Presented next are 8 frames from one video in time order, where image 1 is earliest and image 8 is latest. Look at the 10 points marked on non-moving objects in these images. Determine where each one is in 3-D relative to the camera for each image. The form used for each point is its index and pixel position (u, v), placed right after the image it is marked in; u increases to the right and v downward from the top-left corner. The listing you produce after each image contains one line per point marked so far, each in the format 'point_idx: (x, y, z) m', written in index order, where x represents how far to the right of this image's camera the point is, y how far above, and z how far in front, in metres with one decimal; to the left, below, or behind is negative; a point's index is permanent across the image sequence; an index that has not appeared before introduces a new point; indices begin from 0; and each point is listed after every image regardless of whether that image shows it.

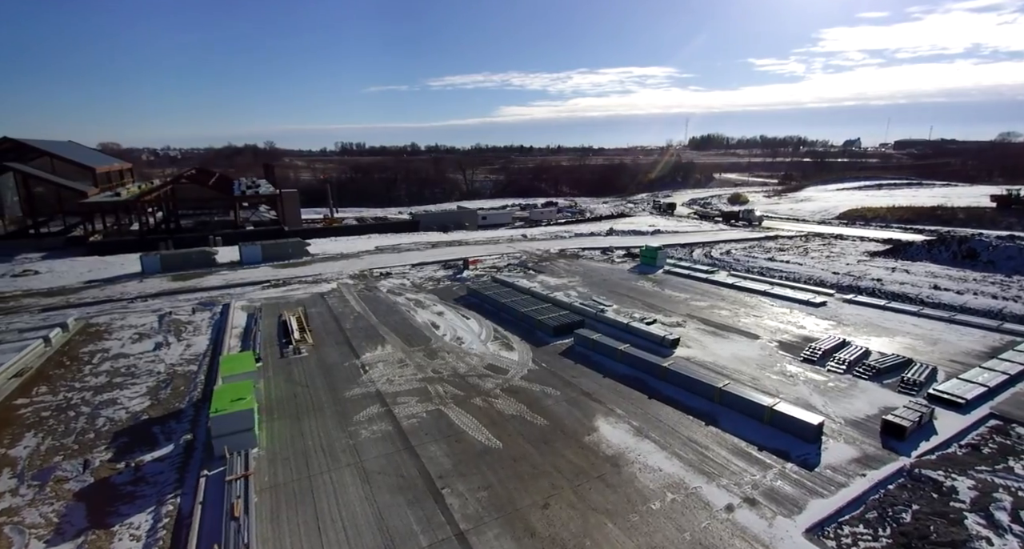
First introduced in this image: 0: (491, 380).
0: (-0.5, -2.5, +11.4) m
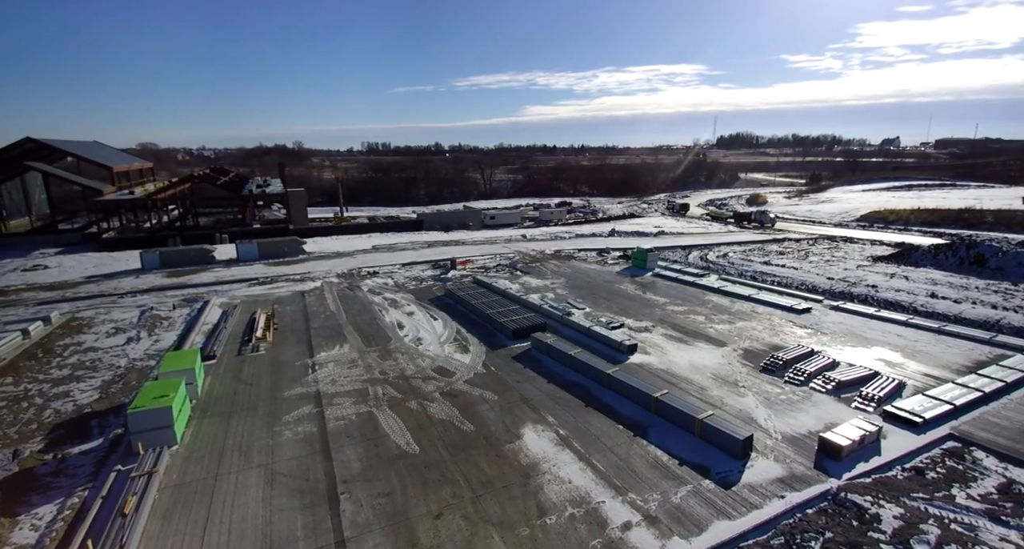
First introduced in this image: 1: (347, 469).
0: (-1.8, -2.5, +11.3) m
1: (-2.8, -3.3, +8.2) m
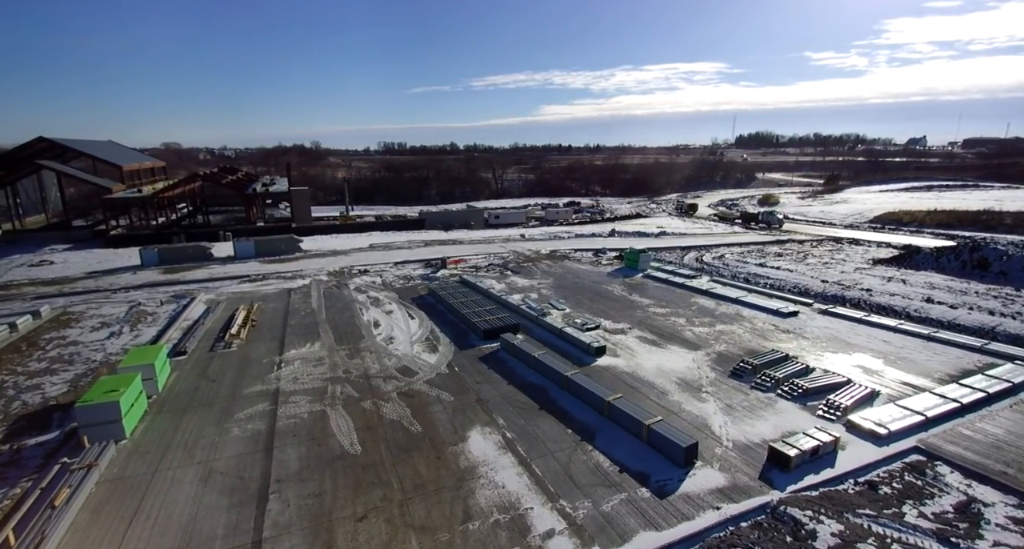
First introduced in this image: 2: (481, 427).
0: (-2.7, -2.5, +11.2) m
1: (-3.8, -3.2, +8.2) m
2: (-0.6, -2.9, +9.2) m
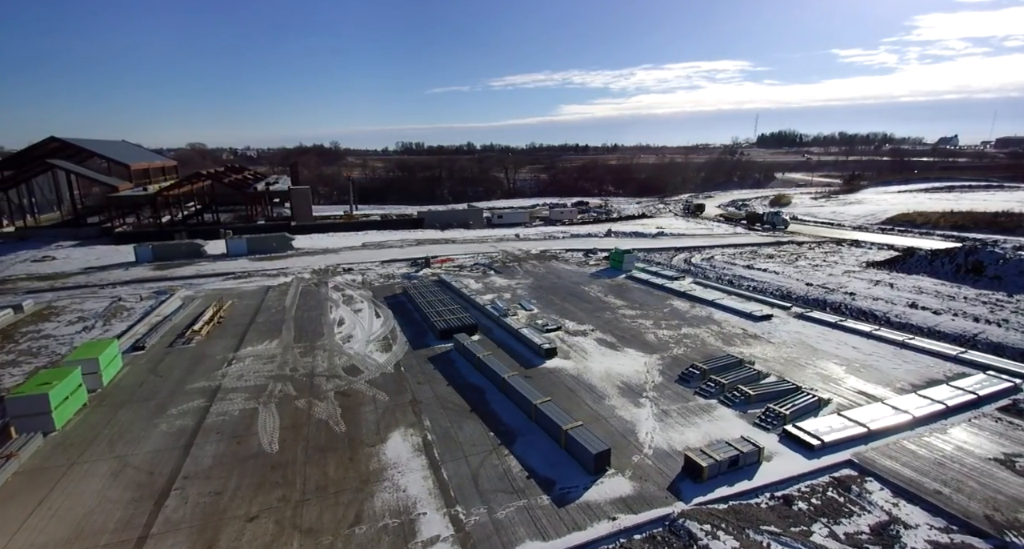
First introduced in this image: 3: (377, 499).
0: (-4.0, -2.4, +11.1) m
1: (-5.3, -3.2, +8.2) m
2: (-2.0, -2.8, +9.1) m
3: (-2.0, -3.3, +7.2) m
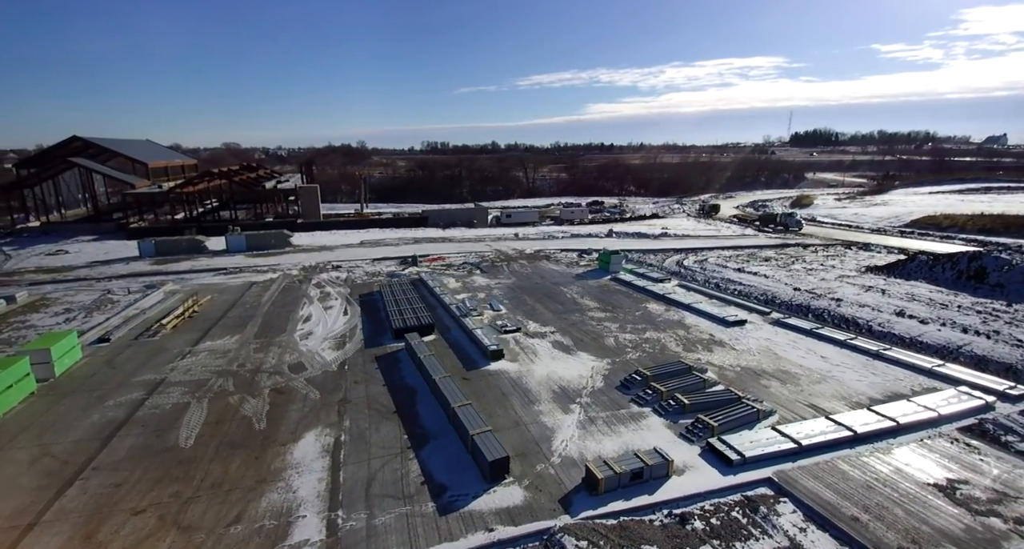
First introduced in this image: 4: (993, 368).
0: (-5.4, -2.4, +11.1) m
1: (-6.8, -3.1, +8.3) m
2: (-3.5, -2.8, +9.0) m
3: (-3.6, -3.3, +7.1) m
4: (+10.8, -2.1, +11.0) m
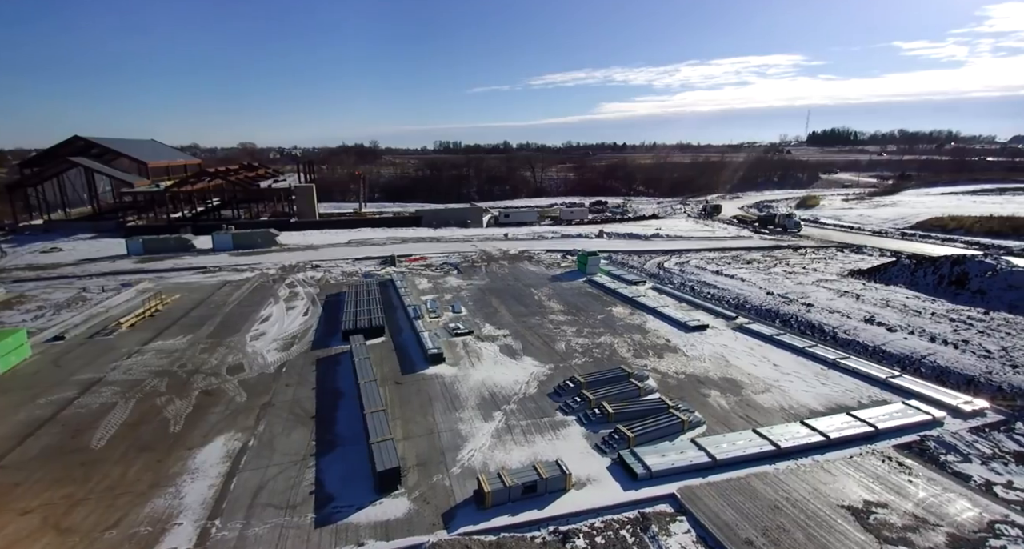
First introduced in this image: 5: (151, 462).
0: (-6.8, -2.4, +11.1) m
1: (-8.3, -3.1, +8.2) m
2: (-5.0, -2.8, +8.8) m
3: (-5.2, -3.3, +7.0) m
4: (+9.3, -2.2, +10.4) m
5: (-5.9, -3.1, +8.1) m
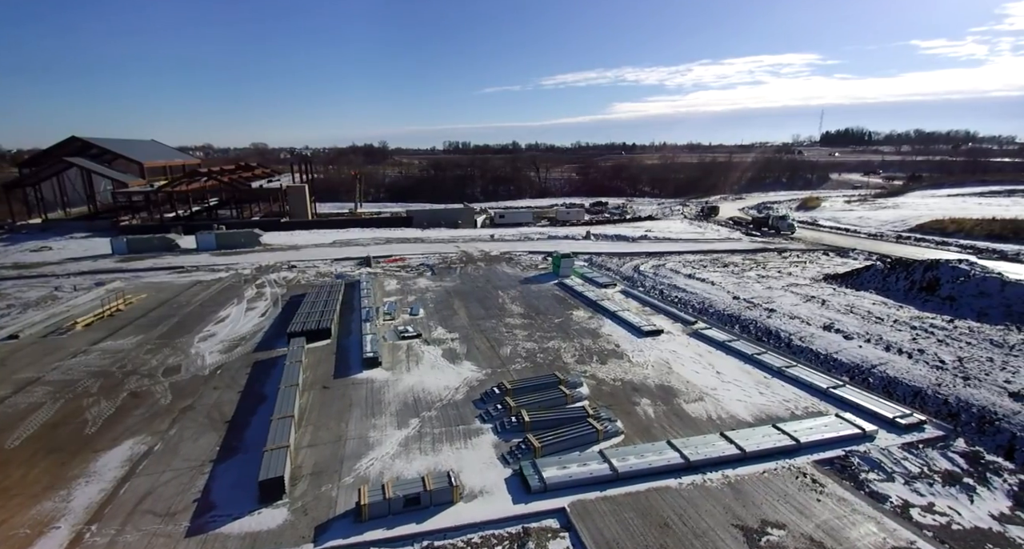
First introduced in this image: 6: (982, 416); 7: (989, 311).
0: (-8.3, -2.4, +11.0) m
1: (-9.9, -3.1, +8.2) m
2: (-6.5, -2.9, +8.7) m
3: (-6.7, -3.3, +6.9) m
4: (+7.8, -2.4, +9.9) m
5: (-7.5, -3.1, +8.0) m
6: (+8.5, -2.6, +8.9) m
7: (+12.4, -0.9, +12.8) m
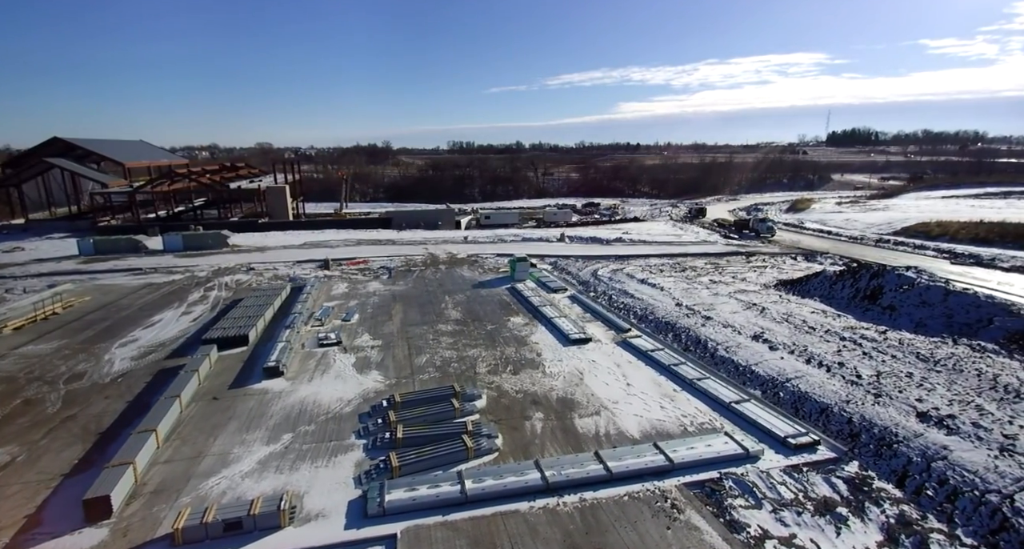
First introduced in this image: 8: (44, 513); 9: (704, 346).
0: (-10.4, -2.5, +10.9) m
1: (-12.1, -3.2, +8.1) m
2: (-8.7, -3.0, +8.6) m
3: (-8.9, -3.4, +6.8) m
4: (+5.7, -2.6, +9.5) m
5: (-9.6, -3.2, +7.9) m
6: (+6.3, -2.8, +8.4) m
7: (+10.4, -1.2, +12.2) m
8: (-6.5, -3.3, +6.8) m
9: (+4.9, -1.8, +12.3) m
